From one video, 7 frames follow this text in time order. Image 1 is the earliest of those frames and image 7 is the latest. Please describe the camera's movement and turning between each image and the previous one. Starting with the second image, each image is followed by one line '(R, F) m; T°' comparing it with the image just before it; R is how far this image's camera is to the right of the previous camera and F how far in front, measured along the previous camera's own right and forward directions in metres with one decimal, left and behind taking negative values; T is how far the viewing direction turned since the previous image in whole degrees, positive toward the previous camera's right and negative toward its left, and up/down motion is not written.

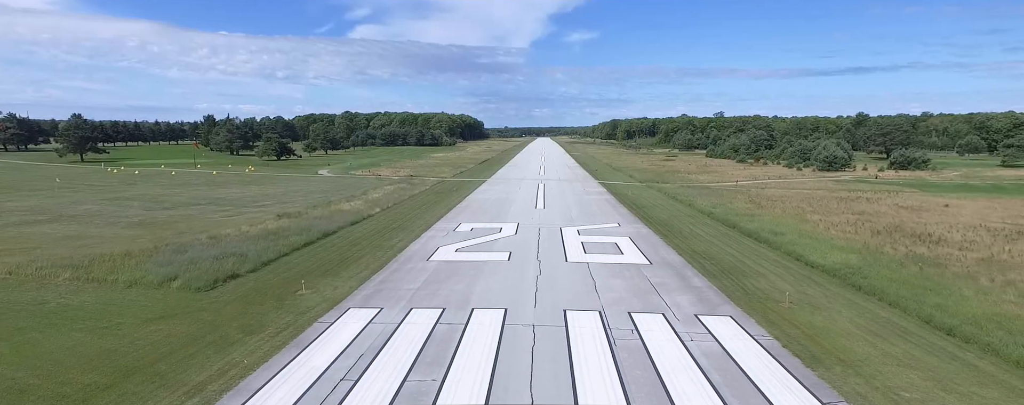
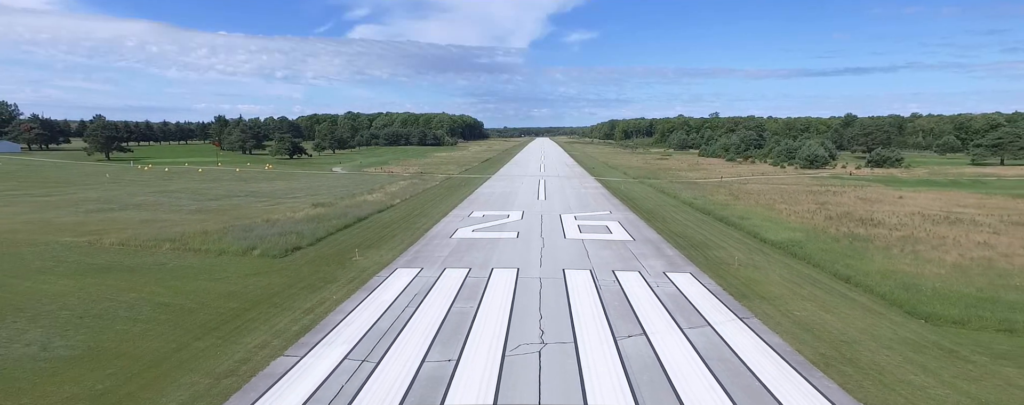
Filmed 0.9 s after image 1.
(-0.5, -3.9) m; 0°
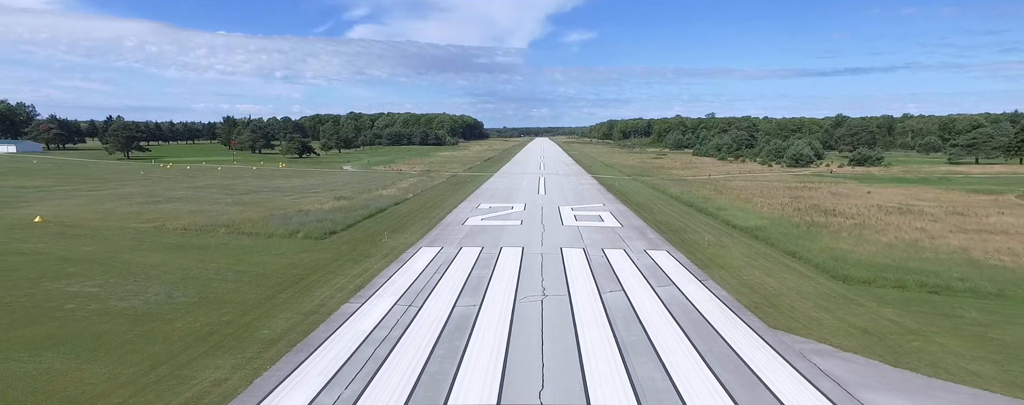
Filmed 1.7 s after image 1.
(-0.3, -3.3) m; 0°
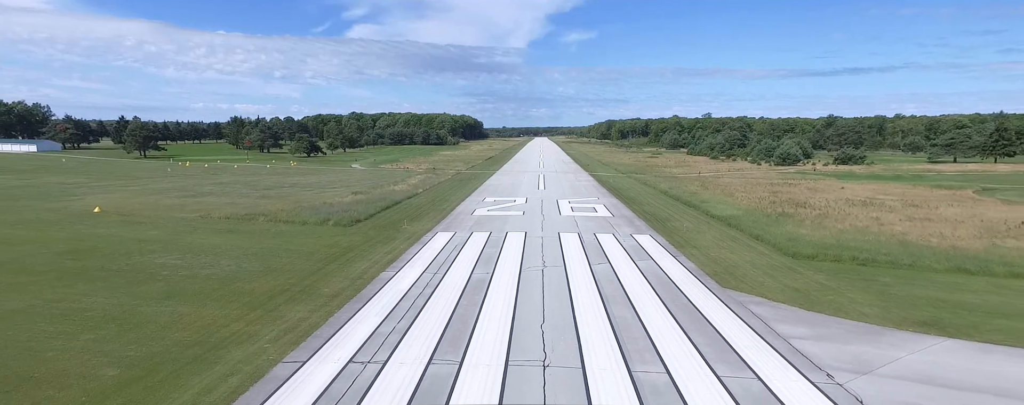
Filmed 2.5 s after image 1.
(-0.3, -3.1) m; 0°
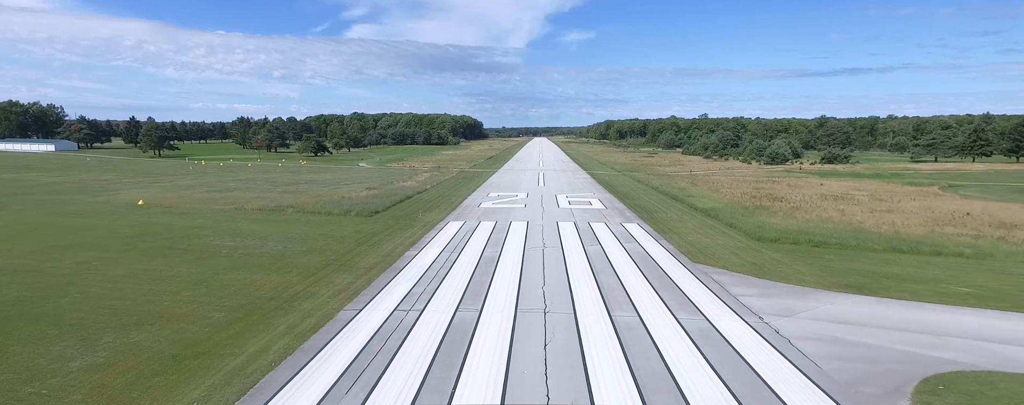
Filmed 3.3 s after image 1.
(-0.3, -2.9) m; 0°
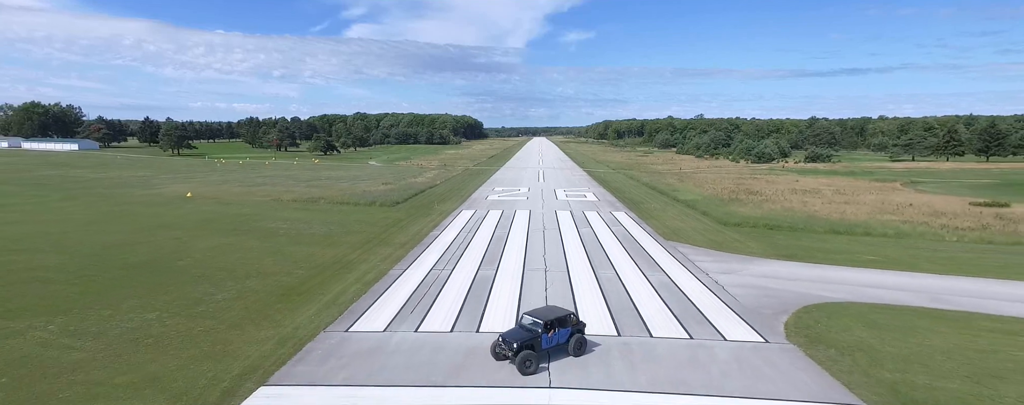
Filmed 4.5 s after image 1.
(-0.3, -4.1) m; 0°
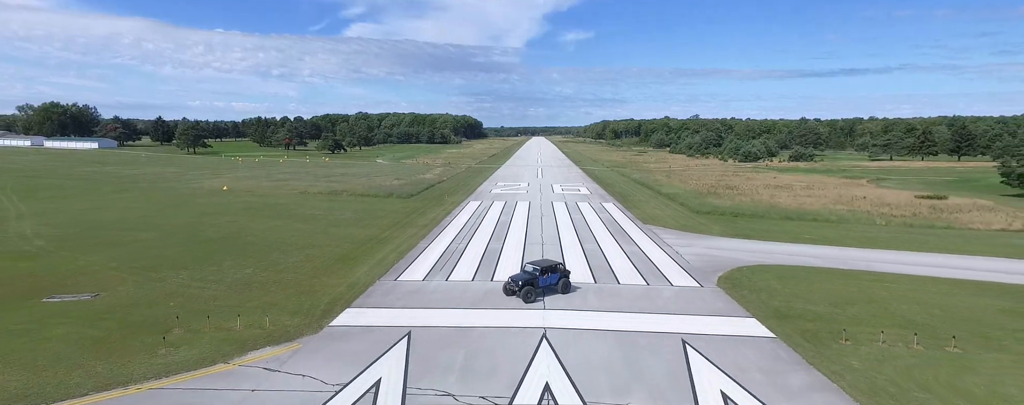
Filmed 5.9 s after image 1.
(-0.2, -4.1) m; 0°
